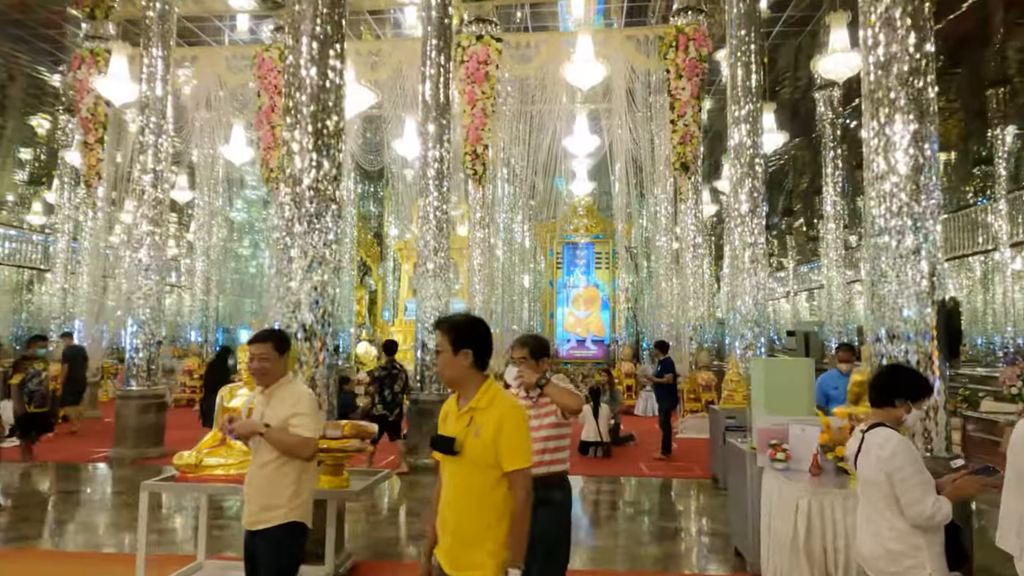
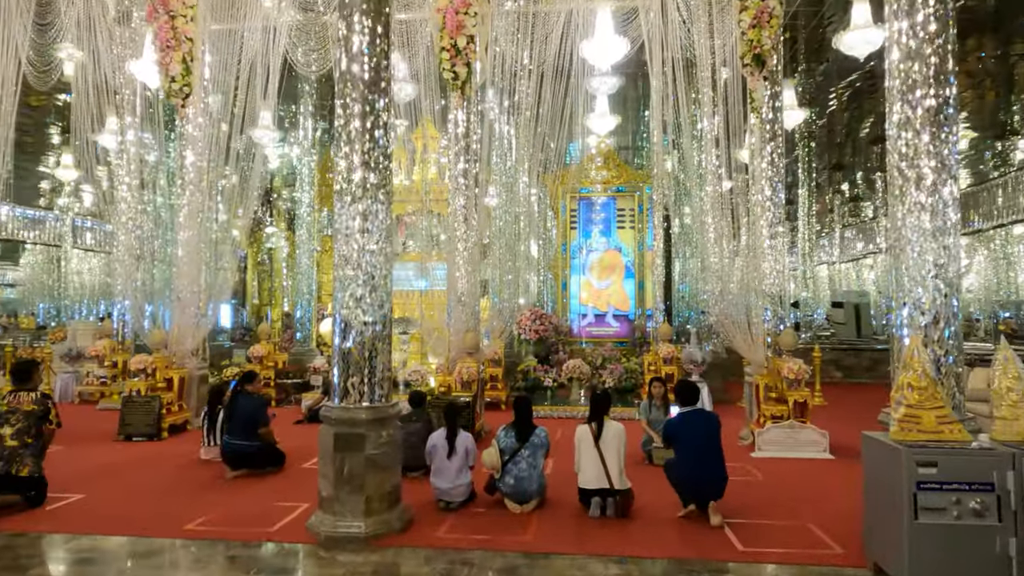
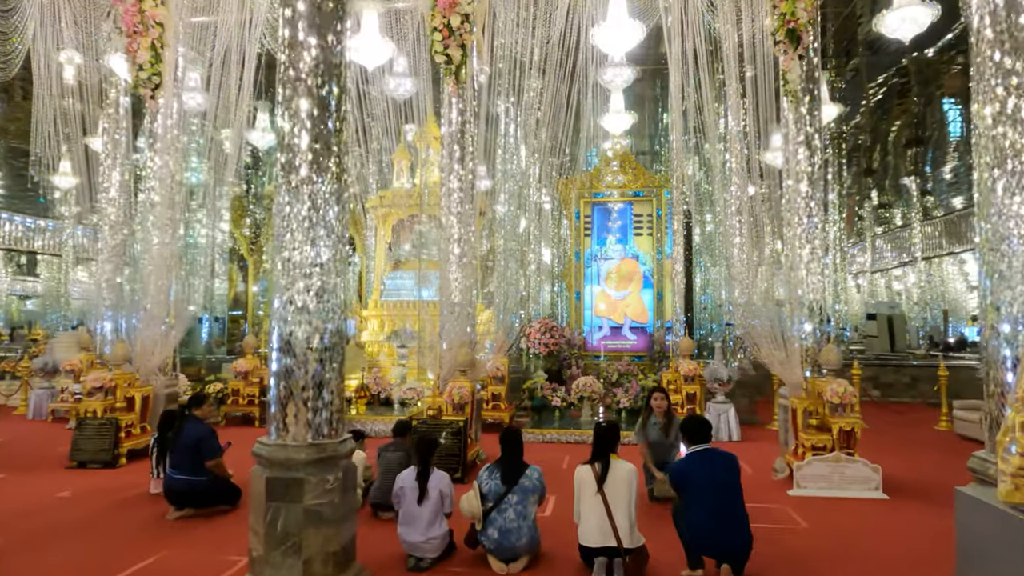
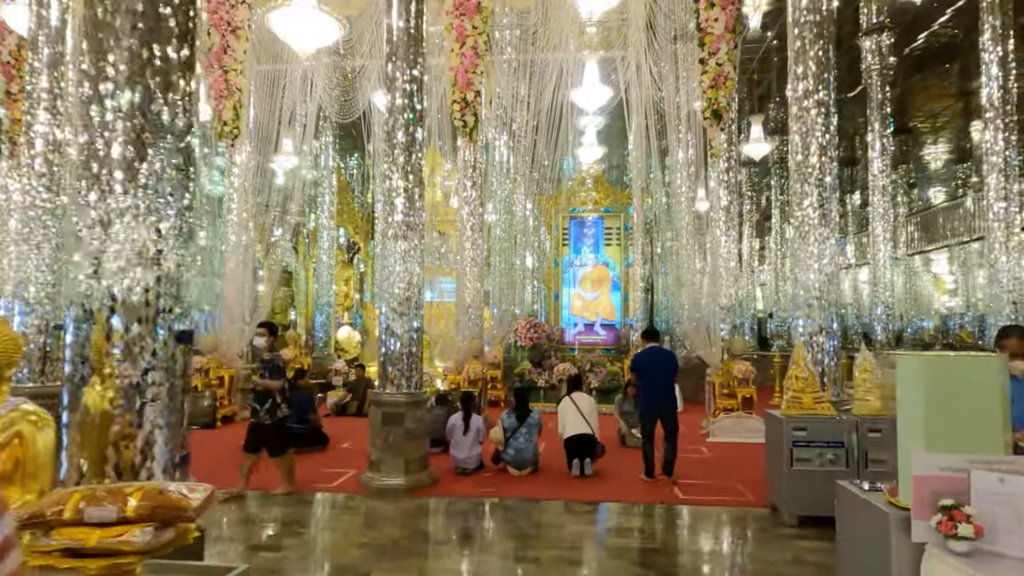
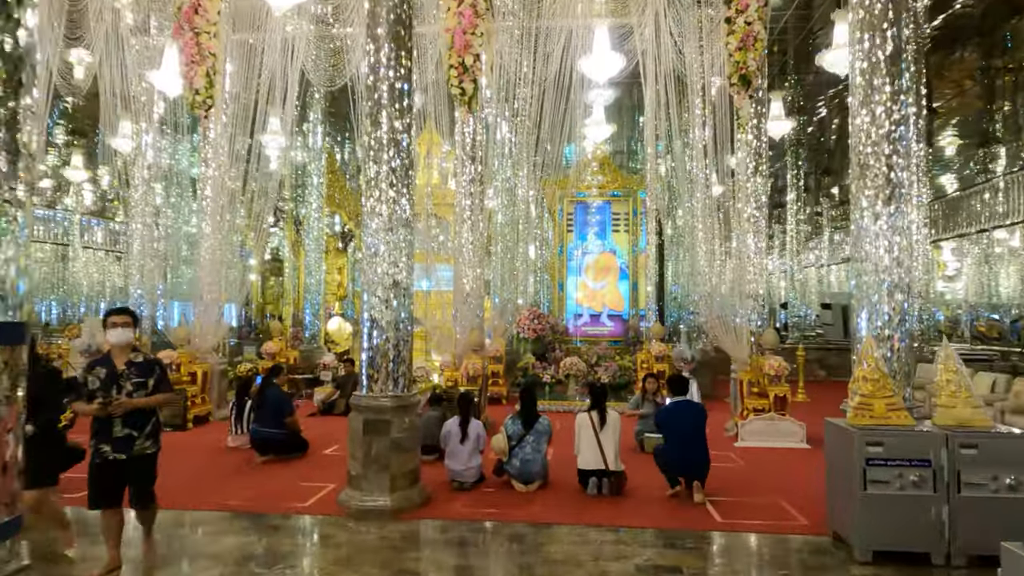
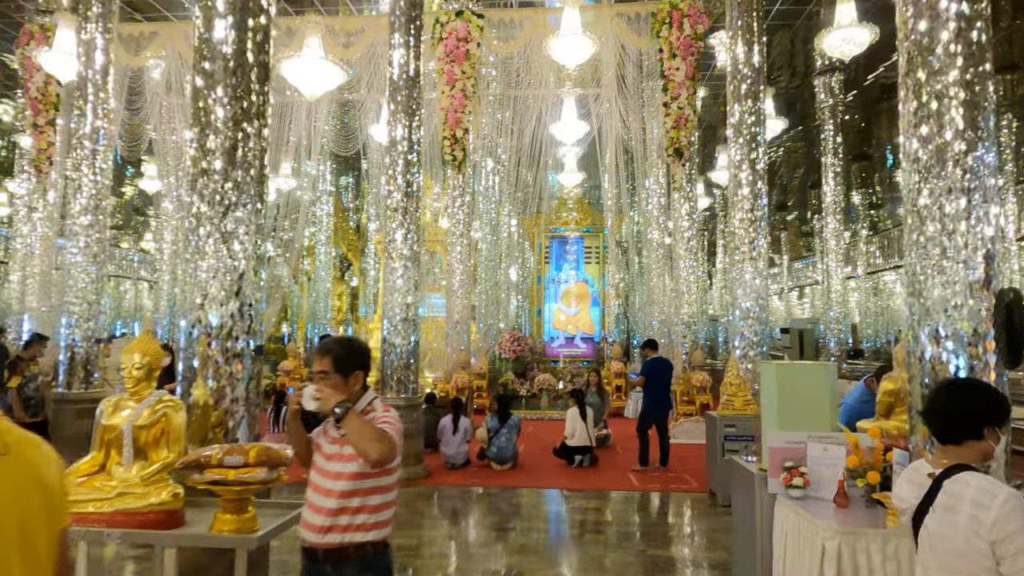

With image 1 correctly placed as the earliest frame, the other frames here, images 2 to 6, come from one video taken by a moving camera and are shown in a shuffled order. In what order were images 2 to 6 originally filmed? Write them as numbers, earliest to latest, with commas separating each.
6, 4, 5, 2, 3
